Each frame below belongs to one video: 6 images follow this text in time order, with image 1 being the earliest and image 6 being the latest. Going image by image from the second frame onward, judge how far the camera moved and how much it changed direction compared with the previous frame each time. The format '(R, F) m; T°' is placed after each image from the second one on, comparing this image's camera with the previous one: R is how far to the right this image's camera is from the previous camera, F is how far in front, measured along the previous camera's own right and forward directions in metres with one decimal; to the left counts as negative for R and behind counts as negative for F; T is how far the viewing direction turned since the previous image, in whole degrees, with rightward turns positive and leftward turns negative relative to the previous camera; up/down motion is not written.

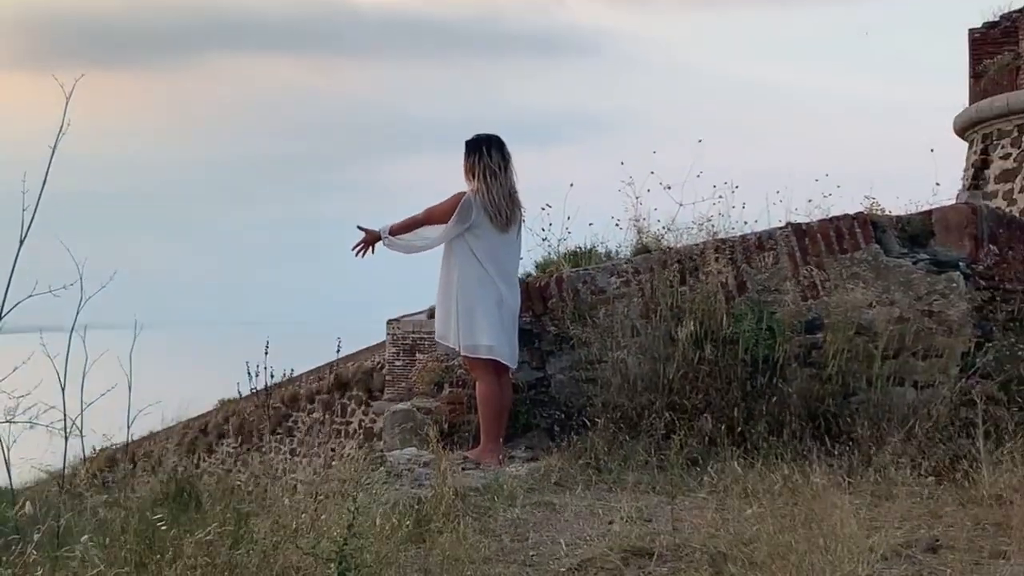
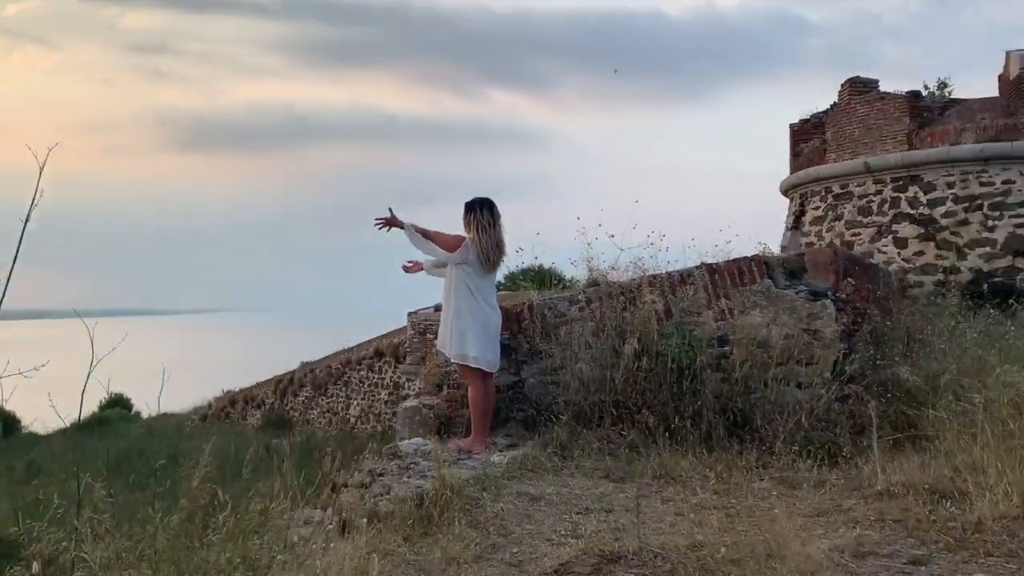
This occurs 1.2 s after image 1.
(-0.2, -1.6) m; +3°
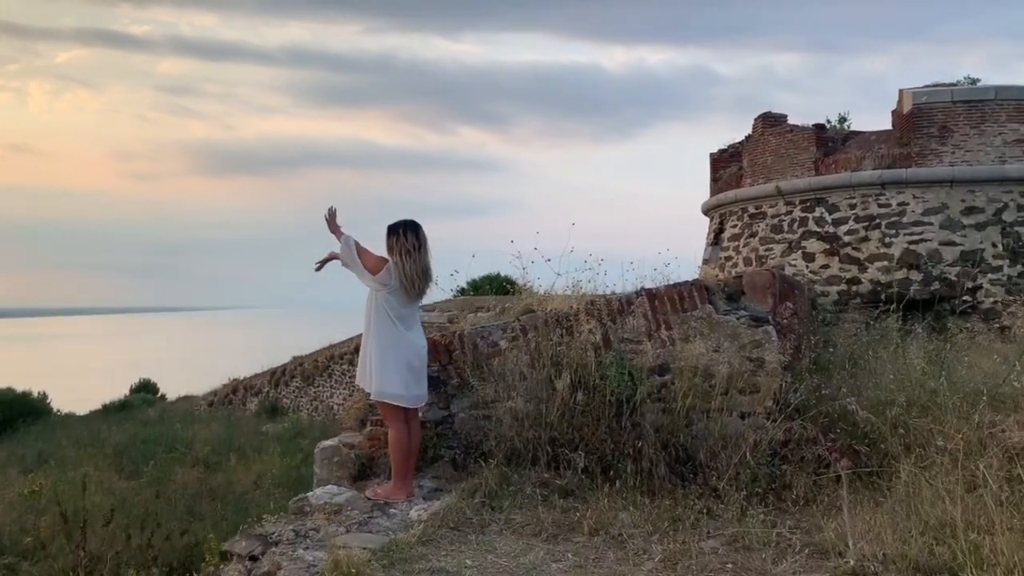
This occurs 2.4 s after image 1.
(0.0, +0.5) m; +5°
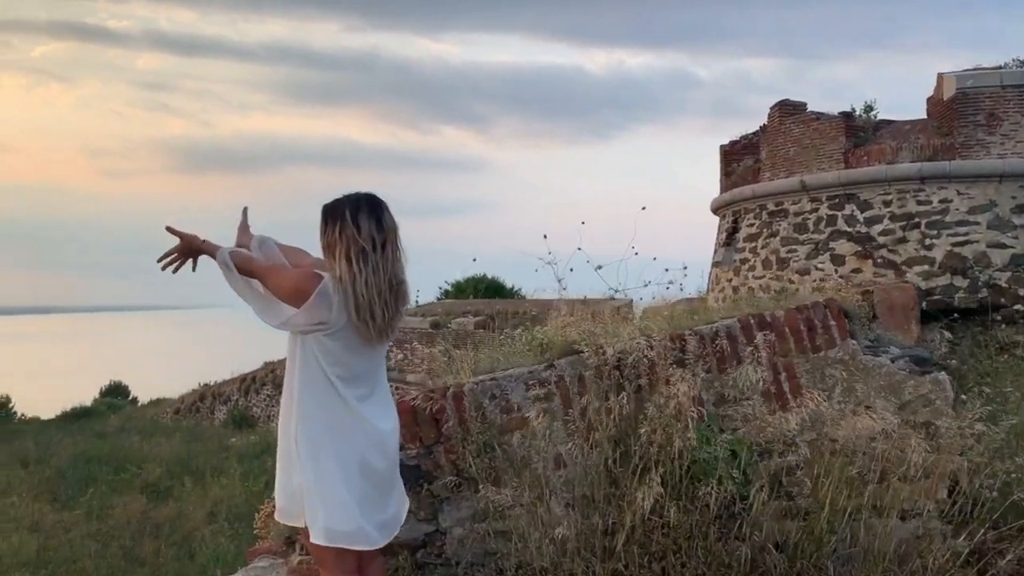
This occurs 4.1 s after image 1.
(-0.2, +2.5) m; +1°
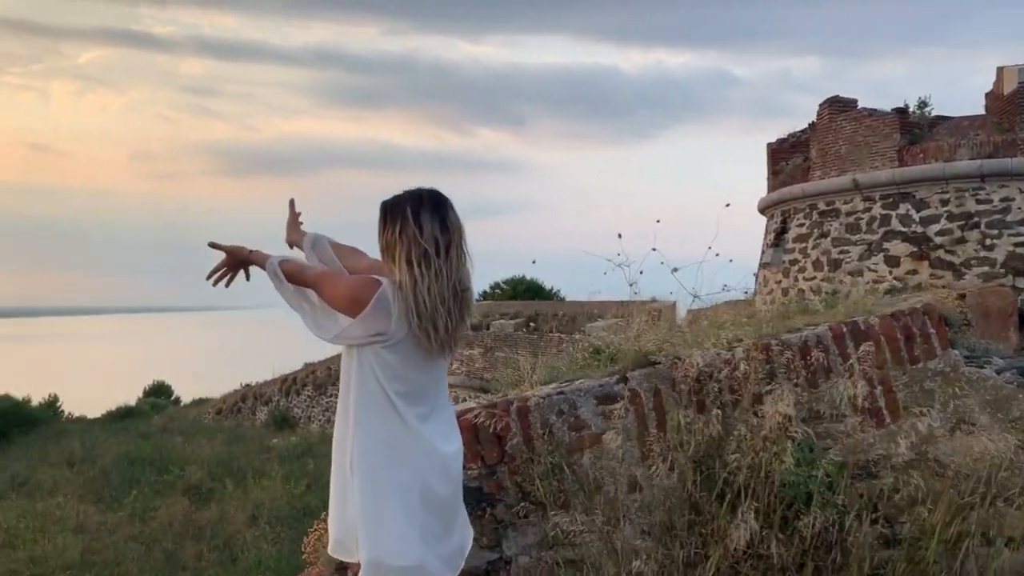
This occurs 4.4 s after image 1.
(-0.1, +0.3) m; -3°
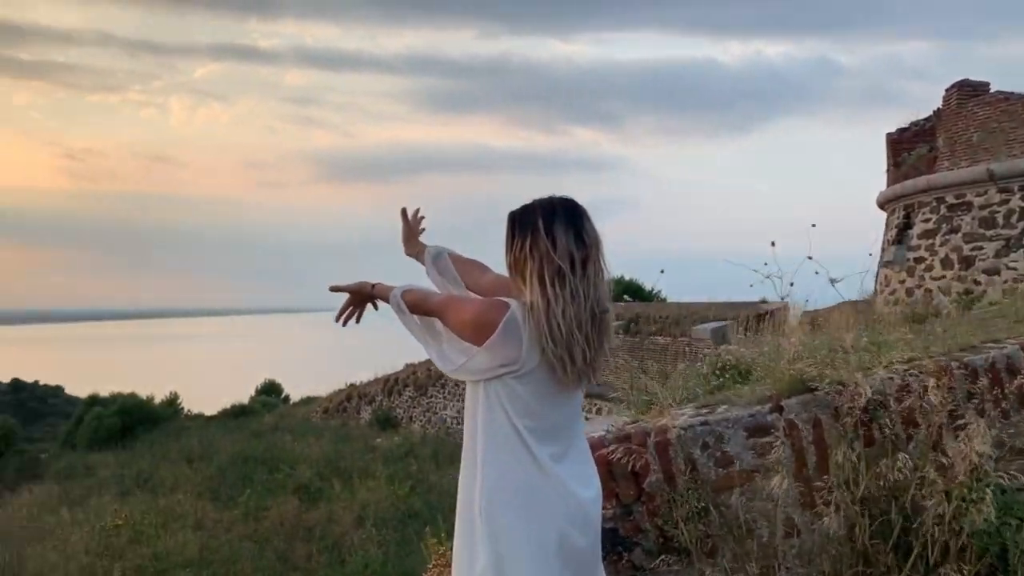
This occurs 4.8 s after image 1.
(-0.1, +0.3) m; -7°
